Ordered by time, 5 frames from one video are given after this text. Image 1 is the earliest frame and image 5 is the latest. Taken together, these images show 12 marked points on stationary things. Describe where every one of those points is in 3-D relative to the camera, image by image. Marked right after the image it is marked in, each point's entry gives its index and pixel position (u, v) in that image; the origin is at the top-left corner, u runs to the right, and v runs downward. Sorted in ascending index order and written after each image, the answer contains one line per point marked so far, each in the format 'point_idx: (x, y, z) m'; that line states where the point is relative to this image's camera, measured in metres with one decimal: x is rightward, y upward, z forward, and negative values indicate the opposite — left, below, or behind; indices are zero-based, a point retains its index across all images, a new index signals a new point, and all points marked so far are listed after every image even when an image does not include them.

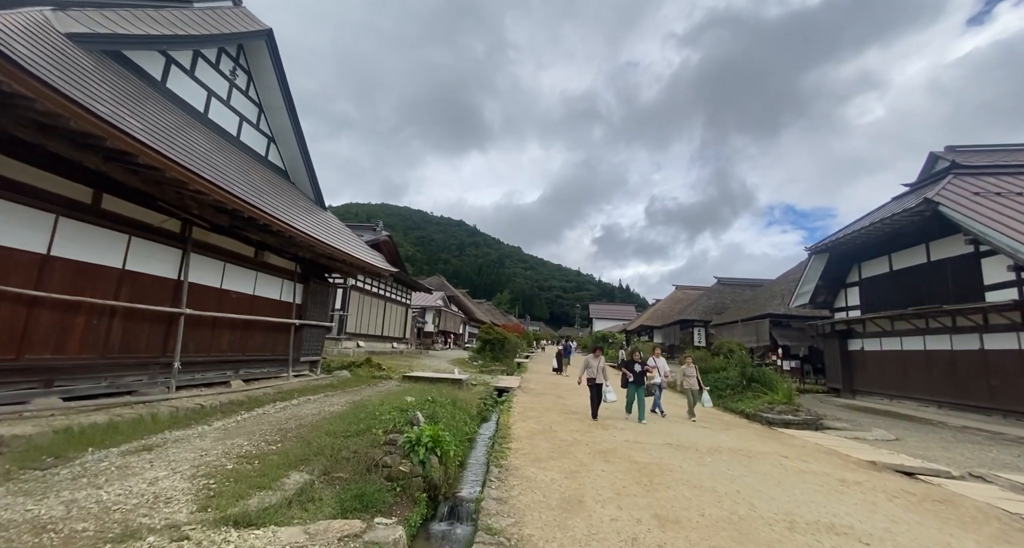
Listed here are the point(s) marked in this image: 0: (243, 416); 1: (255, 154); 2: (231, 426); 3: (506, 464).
0: (-3.7, -2.0, +5.7) m
1: (-5.0, +2.3, +8.0) m
2: (-3.5, -1.9, +5.0) m
3: (-0.1, -2.1, +4.6) m
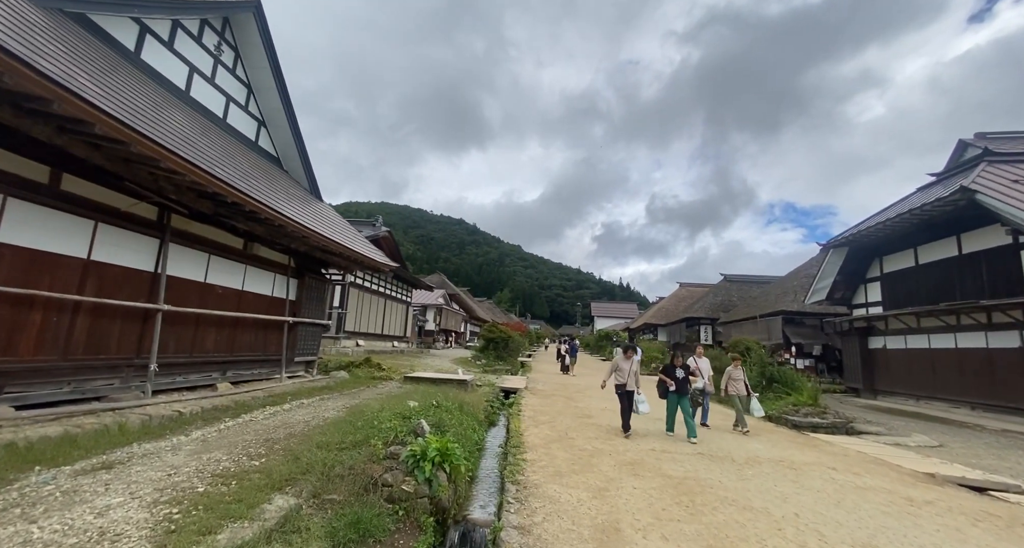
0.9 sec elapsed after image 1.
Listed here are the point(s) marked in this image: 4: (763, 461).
0: (-3.5, -1.9, +5.1) m
1: (-4.9, +2.5, +7.4) m
2: (-3.3, -1.8, +4.5) m
3: (+0.1, -2.0, +4.0) m
4: (+3.0, -2.2, +4.9) m
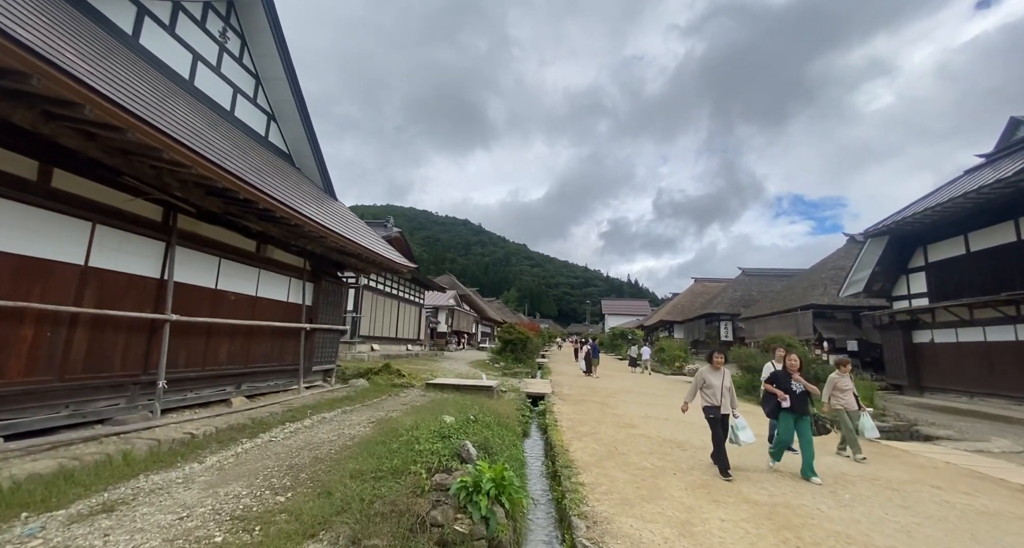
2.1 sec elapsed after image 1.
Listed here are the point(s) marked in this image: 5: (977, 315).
0: (-3.0, -1.9, +4.6) m
1: (-4.4, +2.4, +6.9) m
2: (-2.7, -1.8, +3.9) m
3: (+0.6, -2.0, +3.4) m
4: (+3.5, -2.1, +4.3) m
5: (+11.9, -1.1, +10.5) m
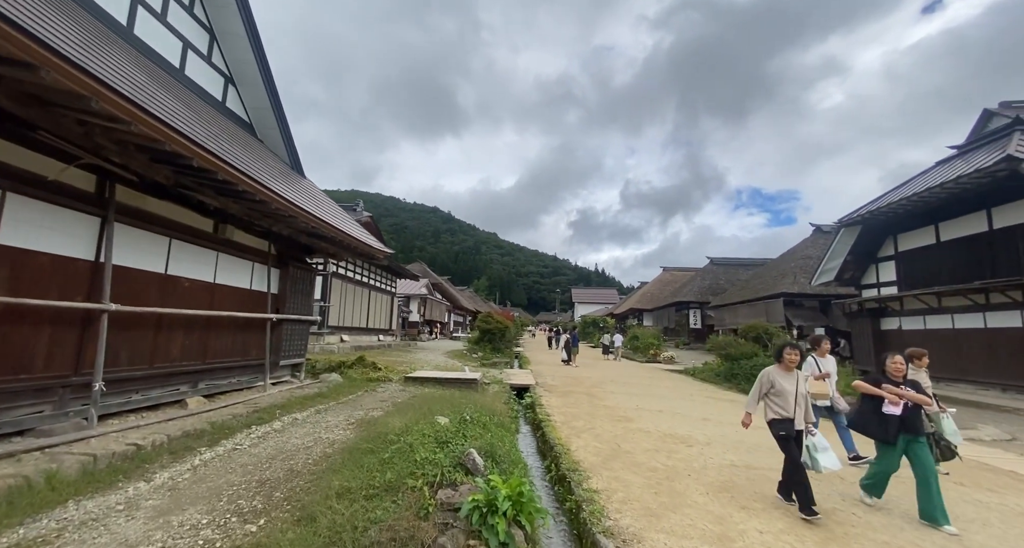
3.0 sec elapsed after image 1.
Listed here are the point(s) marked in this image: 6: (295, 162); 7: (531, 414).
0: (-2.9, -1.7, +3.9) m
1: (-4.5, +2.6, +6.0) m
2: (-2.7, -1.7, +3.3) m
3: (+0.8, -1.9, +3.0) m
4: (+3.6, -2.0, +4.1) m
5: (+11.5, -0.8, +10.9) m
6: (-4.1, +2.1, +7.8) m
7: (+0.3, -2.4, +7.2) m
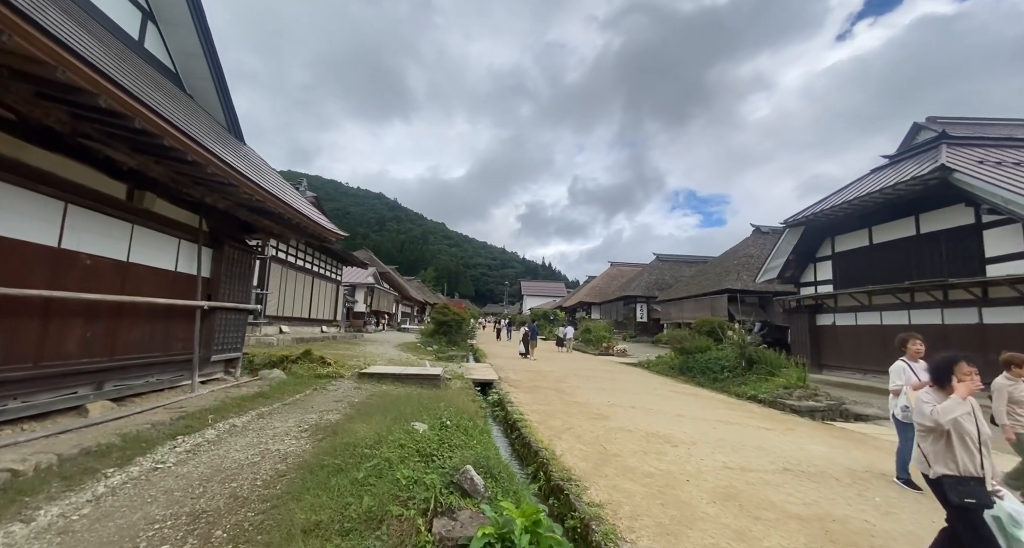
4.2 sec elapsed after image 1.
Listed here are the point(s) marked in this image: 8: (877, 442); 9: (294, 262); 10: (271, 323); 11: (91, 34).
0: (-3.0, -1.5, +3.1) m
1: (-4.7, +2.9, +4.9) m
2: (-2.6, -1.5, +2.5) m
3: (+0.8, -1.8, +2.7) m
4: (+3.4, -2.0, +4.1) m
5: (+10.4, -0.8, +11.8) m
6: (-4.6, +2.4, +6.7) m
7: (-0.2, -2.3, +6.7) m
8: (+5.0, -2.3, +5.6) m
9: (-7.7, +0.4, +14.6) m
10: (-7.6, -1.5, +13.1) m
11: (-4.0, +2.3, +3.9) m
